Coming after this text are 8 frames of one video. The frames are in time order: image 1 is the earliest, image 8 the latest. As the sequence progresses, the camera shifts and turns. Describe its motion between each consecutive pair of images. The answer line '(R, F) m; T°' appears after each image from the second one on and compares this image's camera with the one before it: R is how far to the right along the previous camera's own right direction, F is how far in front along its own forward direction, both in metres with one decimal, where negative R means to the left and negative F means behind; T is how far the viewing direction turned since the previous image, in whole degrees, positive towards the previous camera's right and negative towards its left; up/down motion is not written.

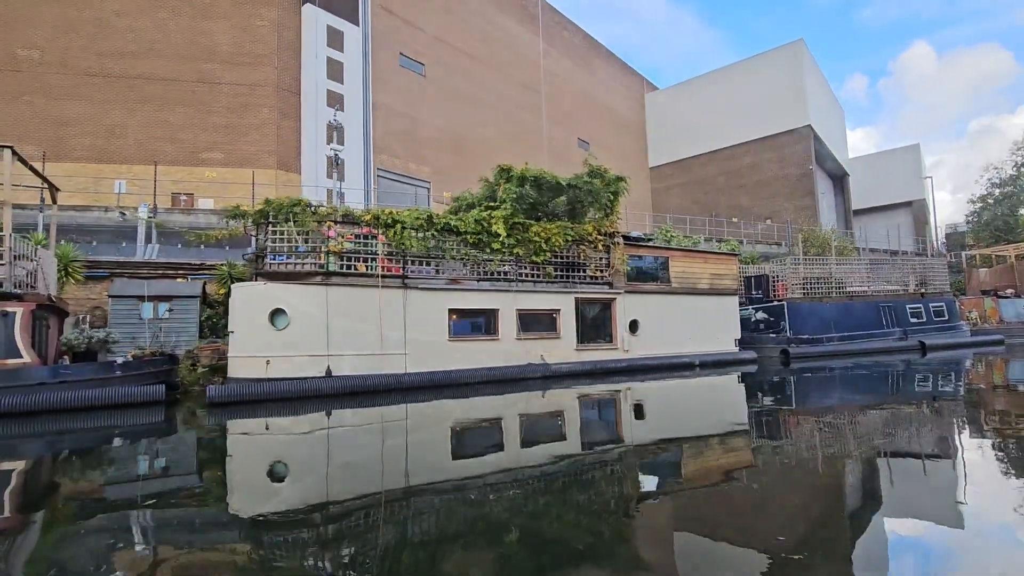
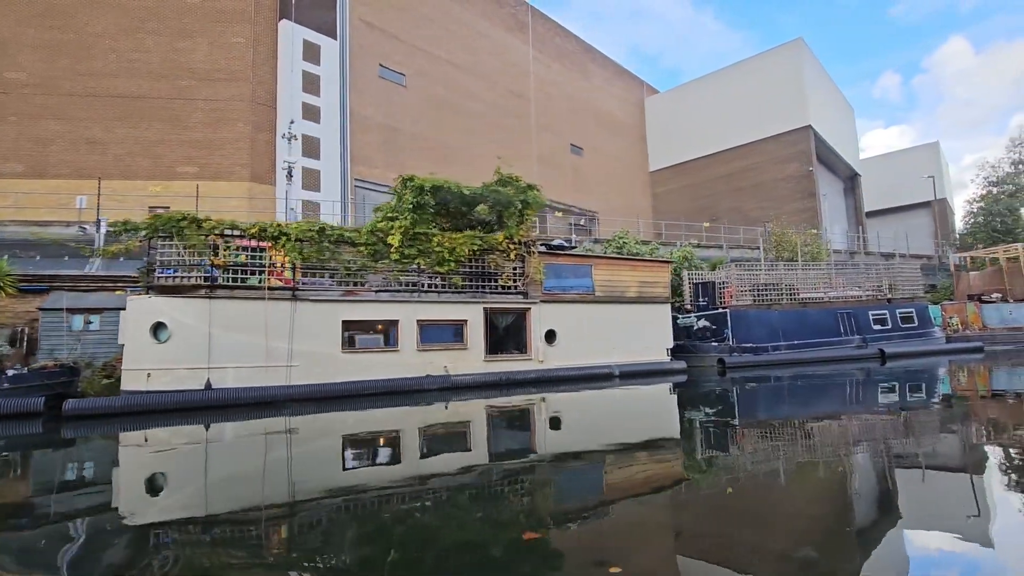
(+2.0, +0.2) m; -3°
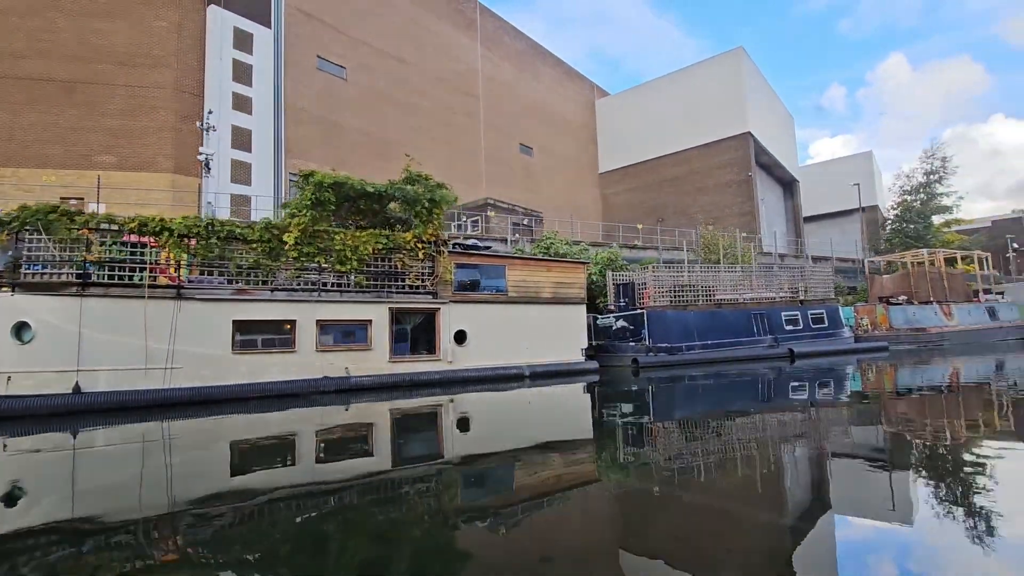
(+0.9, 0.0) m; +4°
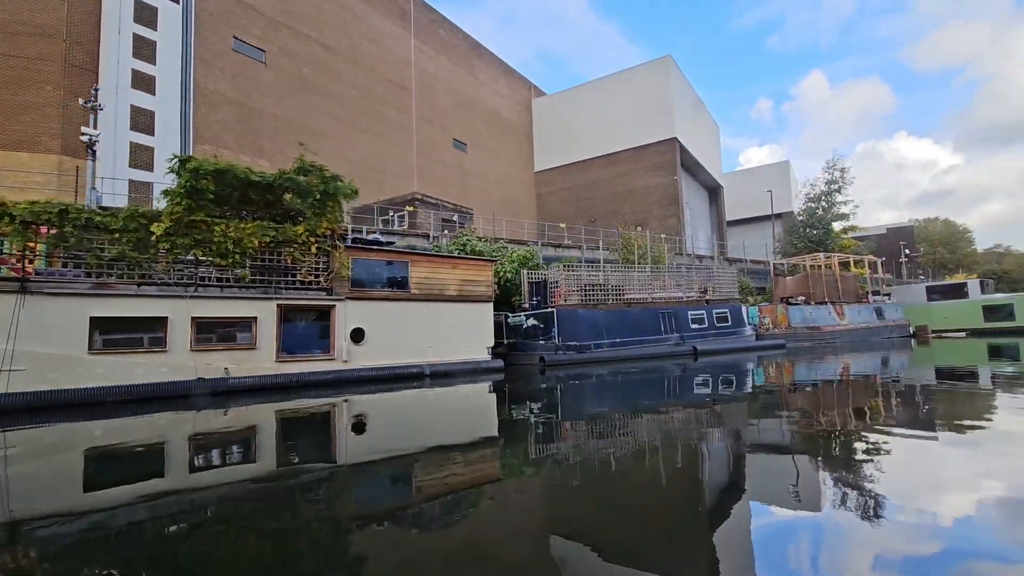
(+0.8, +0.1) m; +6°
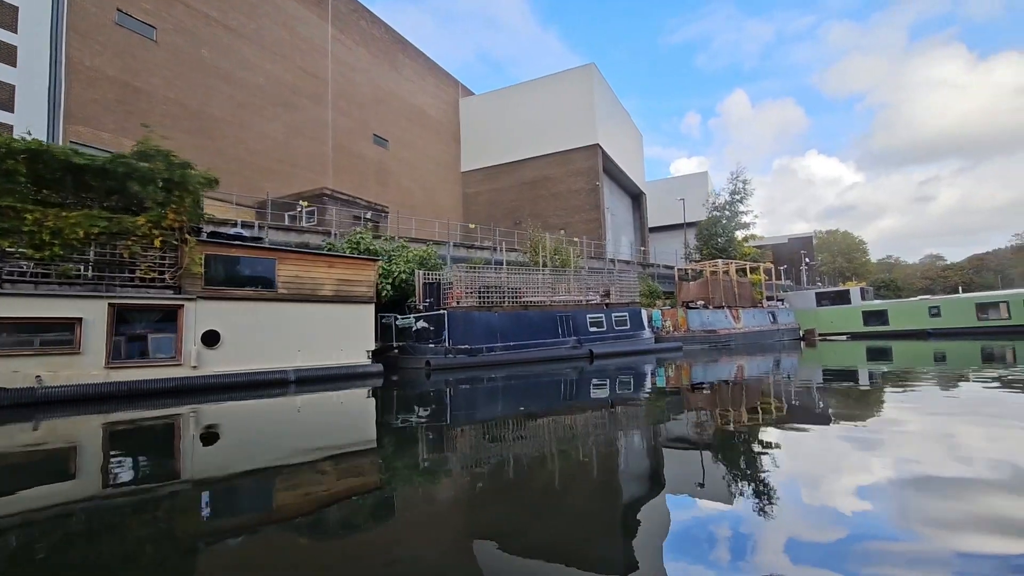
(+1.1, +0.3) m; +7°
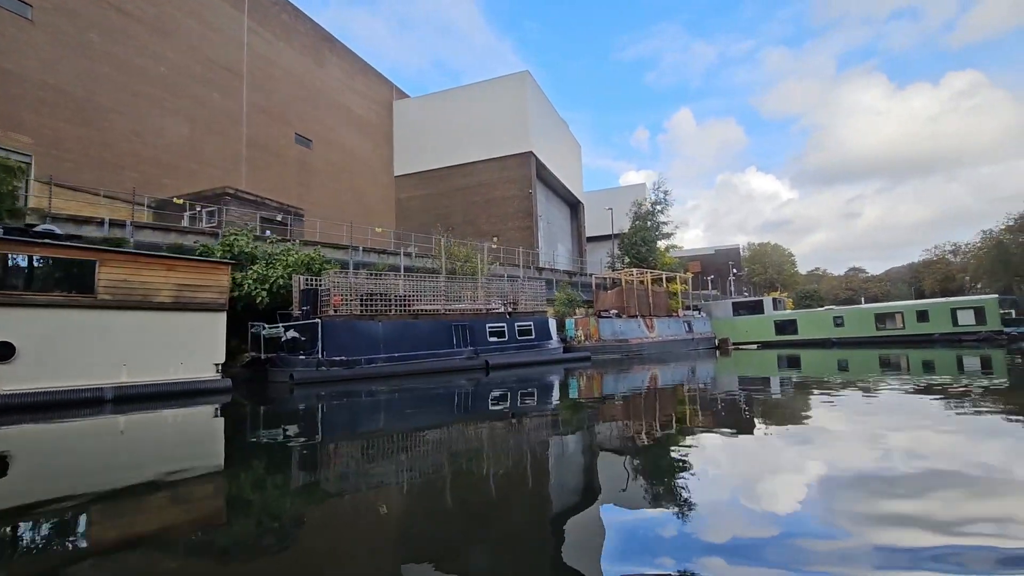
(+1.5, +0.5) m; +5°
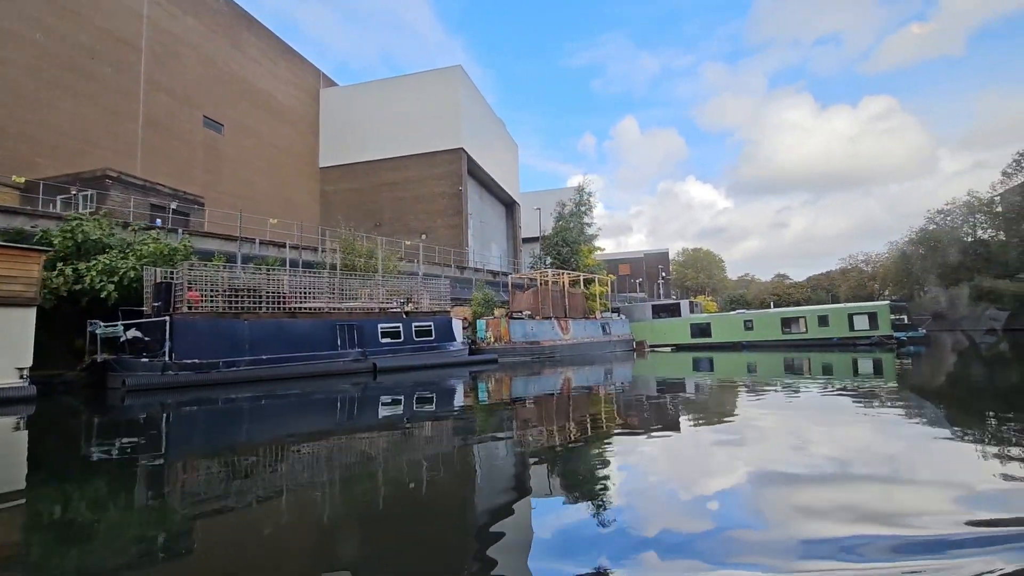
(+1.3, +0.6) m; +6°
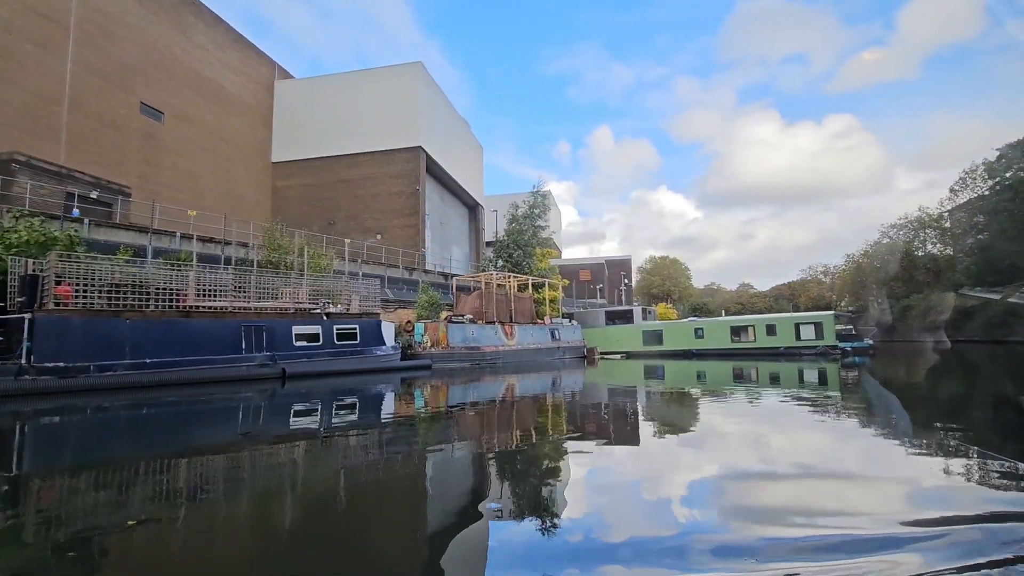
(+1.0, +0.7) m; +3°
